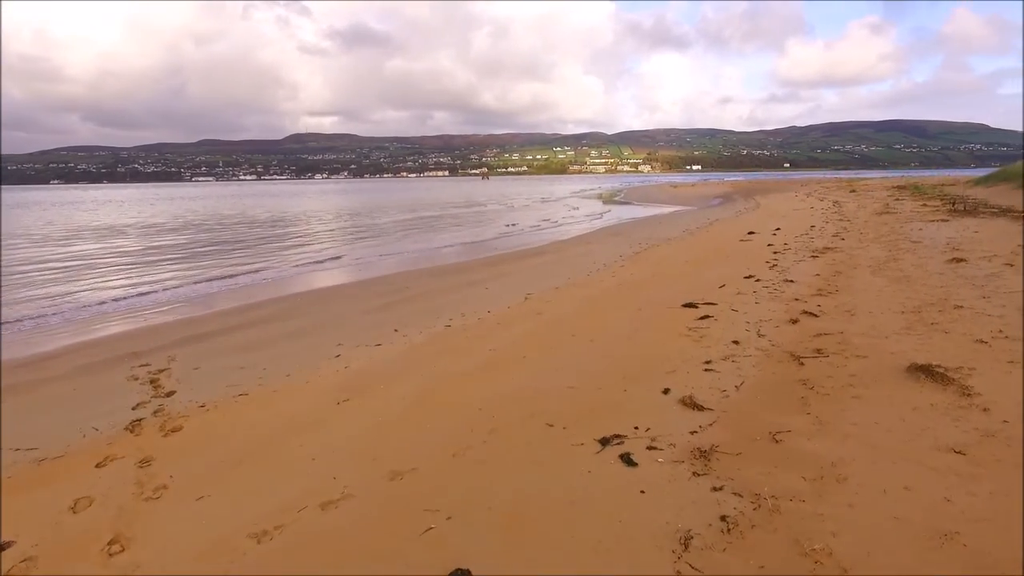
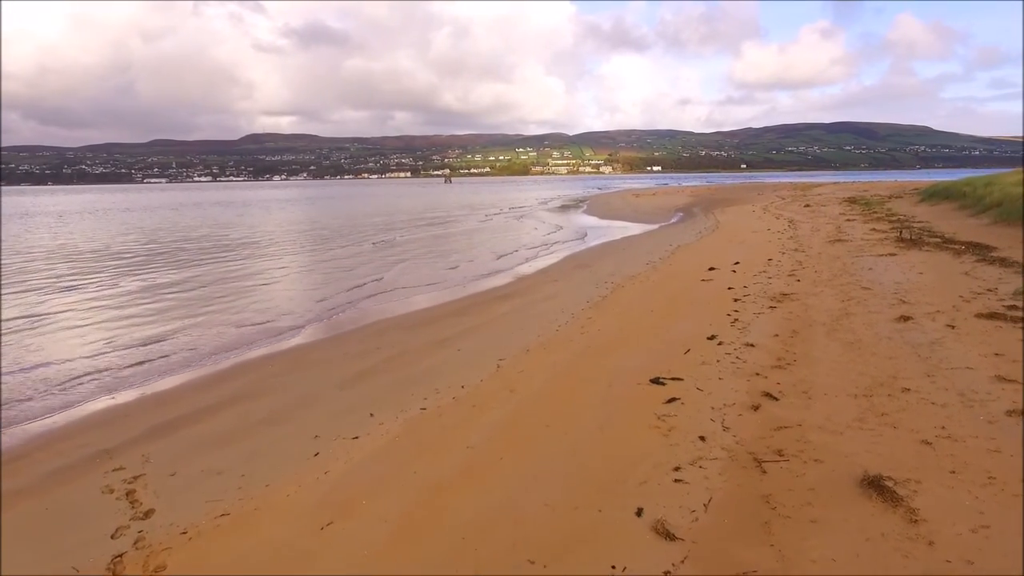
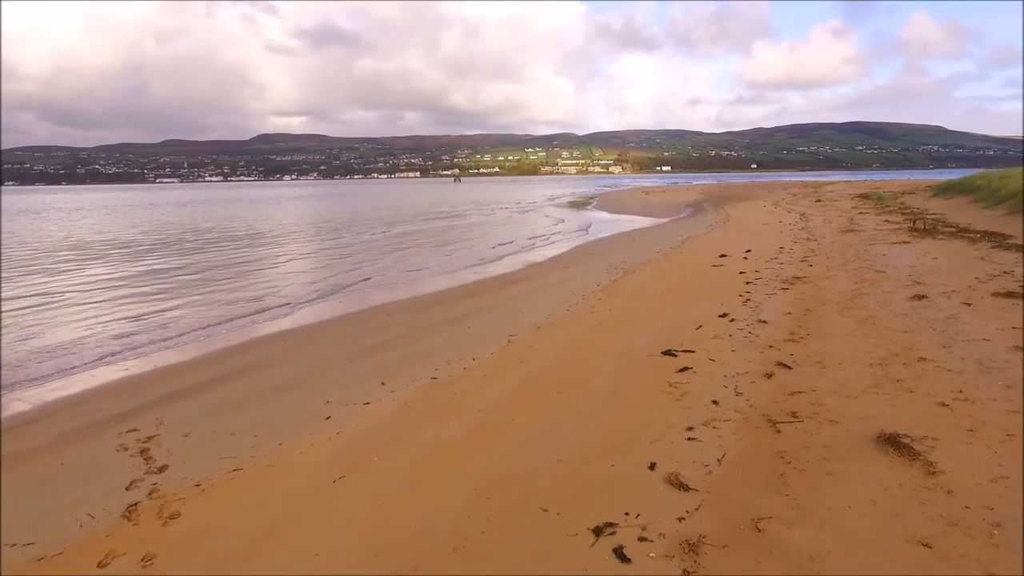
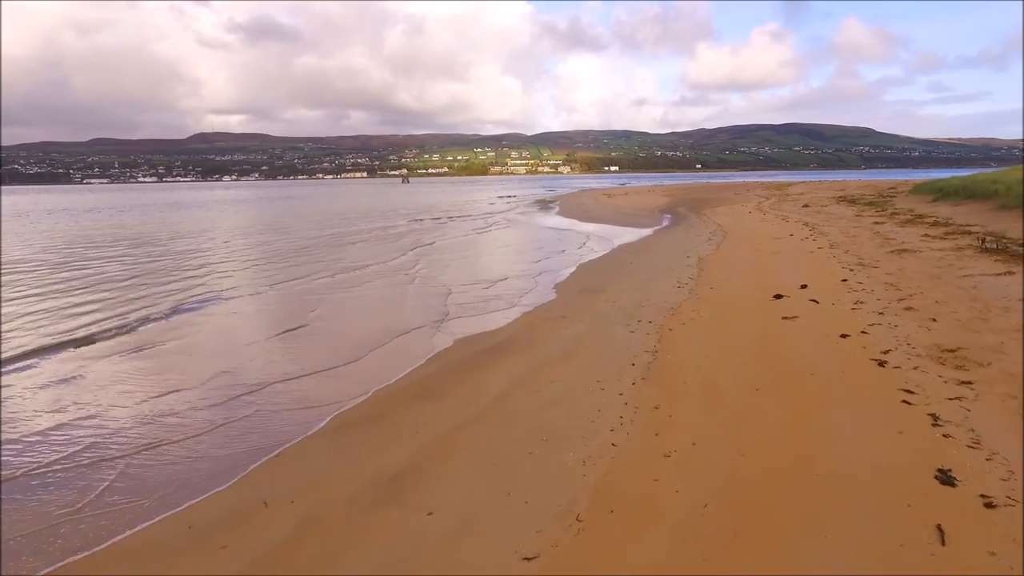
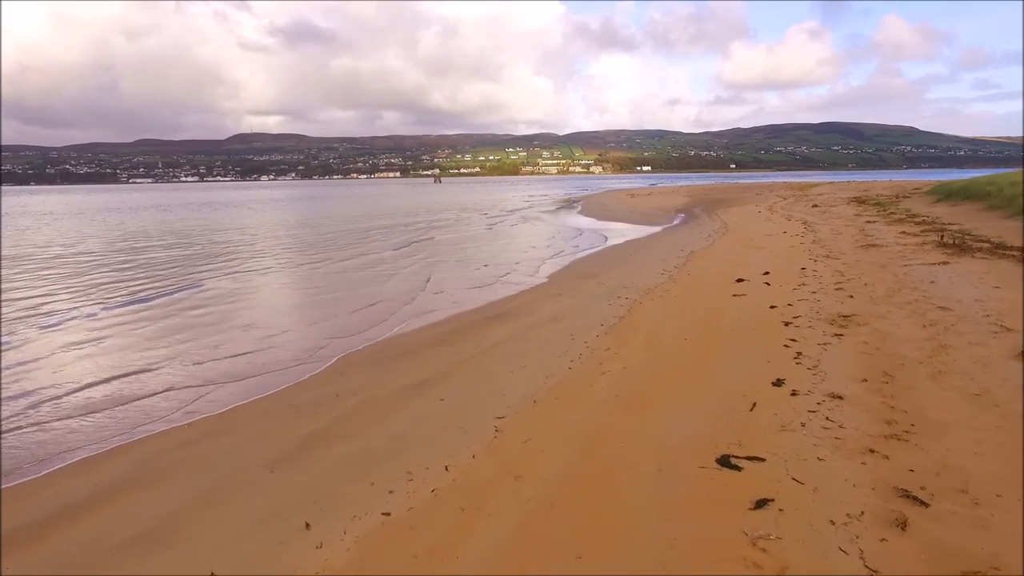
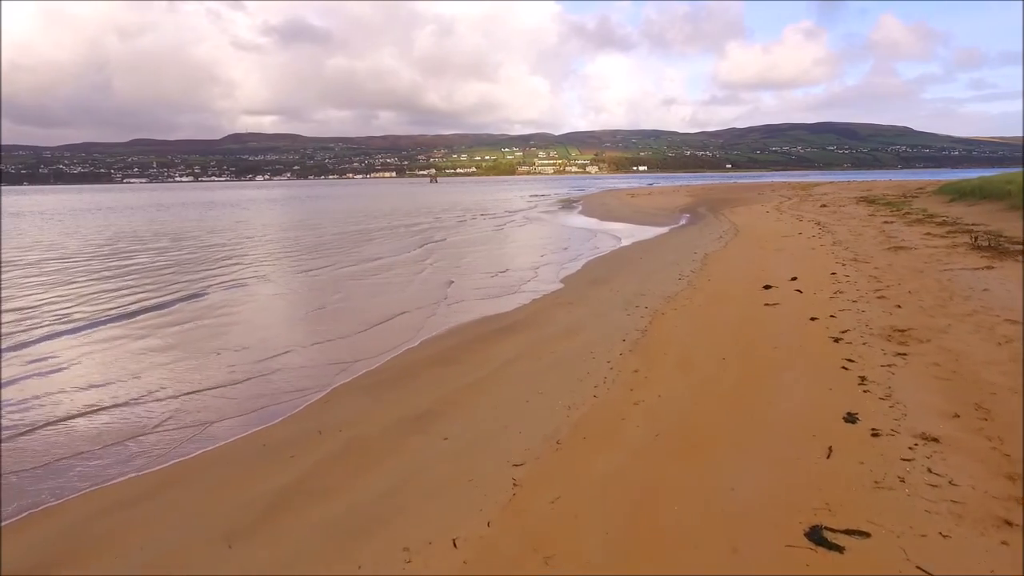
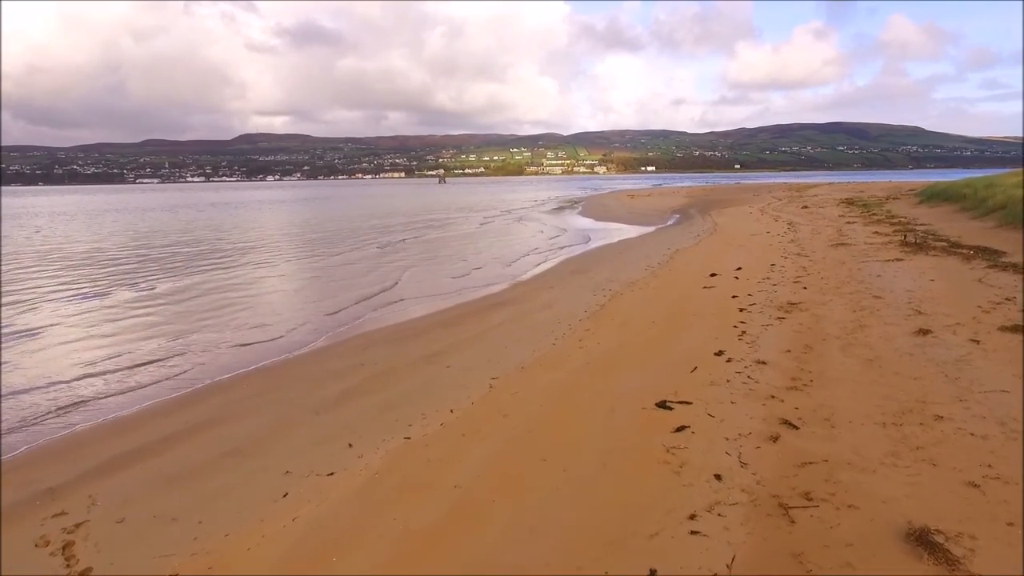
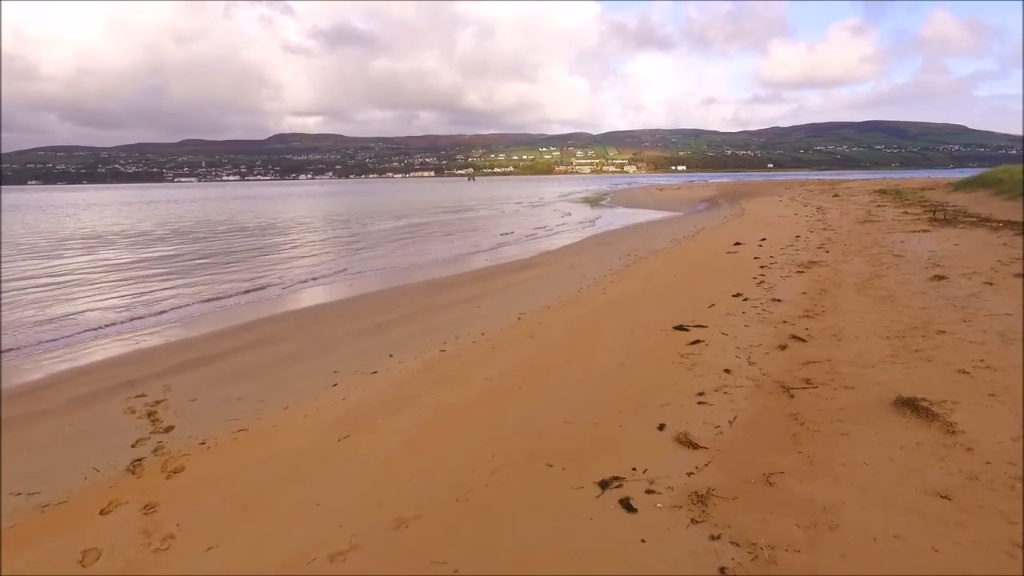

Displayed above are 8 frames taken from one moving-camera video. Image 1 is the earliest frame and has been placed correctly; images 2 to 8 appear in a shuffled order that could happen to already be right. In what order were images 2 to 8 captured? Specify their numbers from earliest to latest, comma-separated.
8, 3, 2, 7, 5, 6, 4
